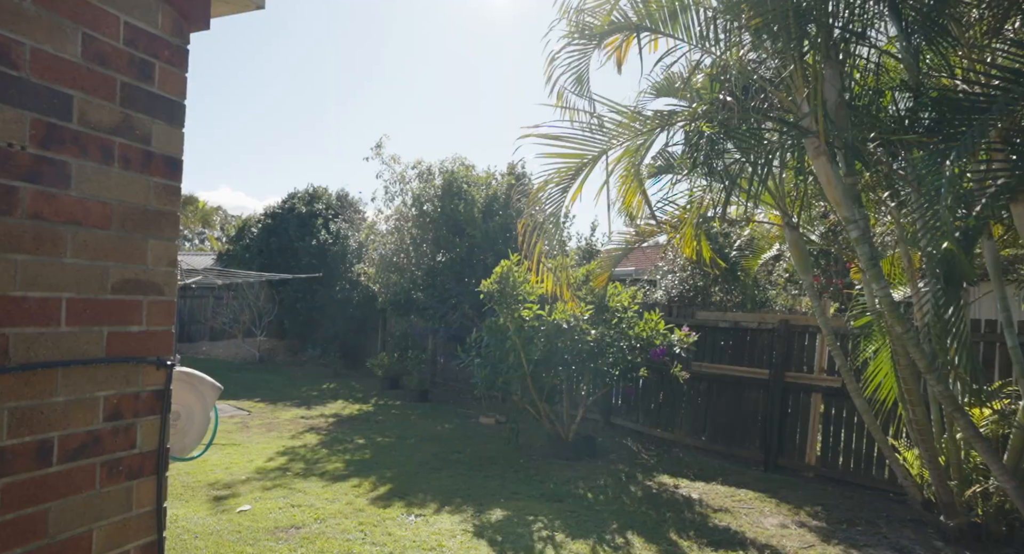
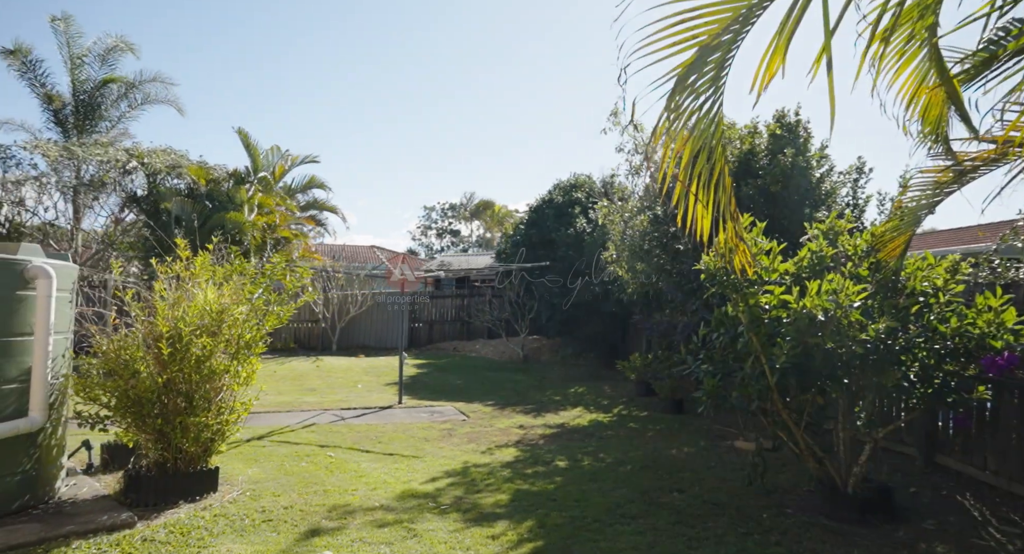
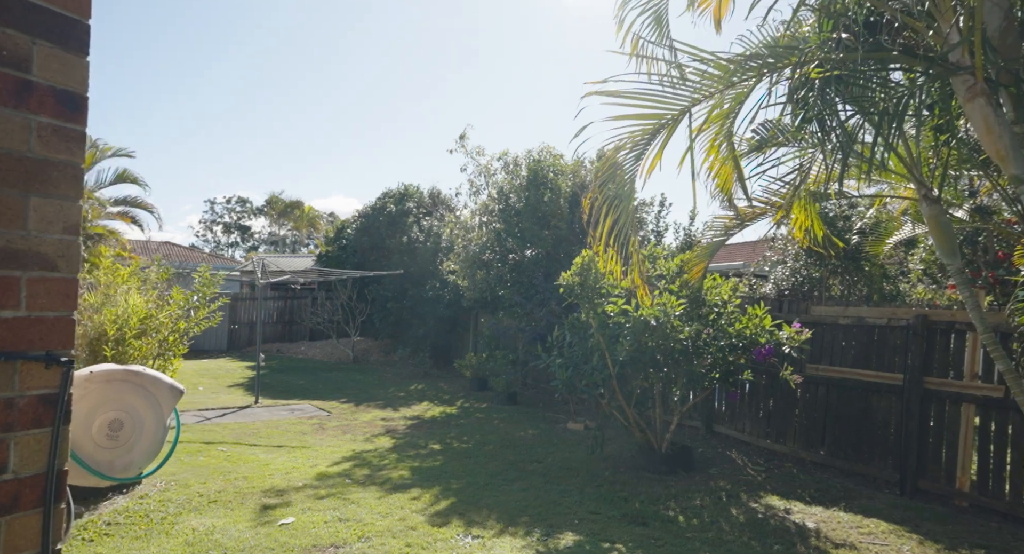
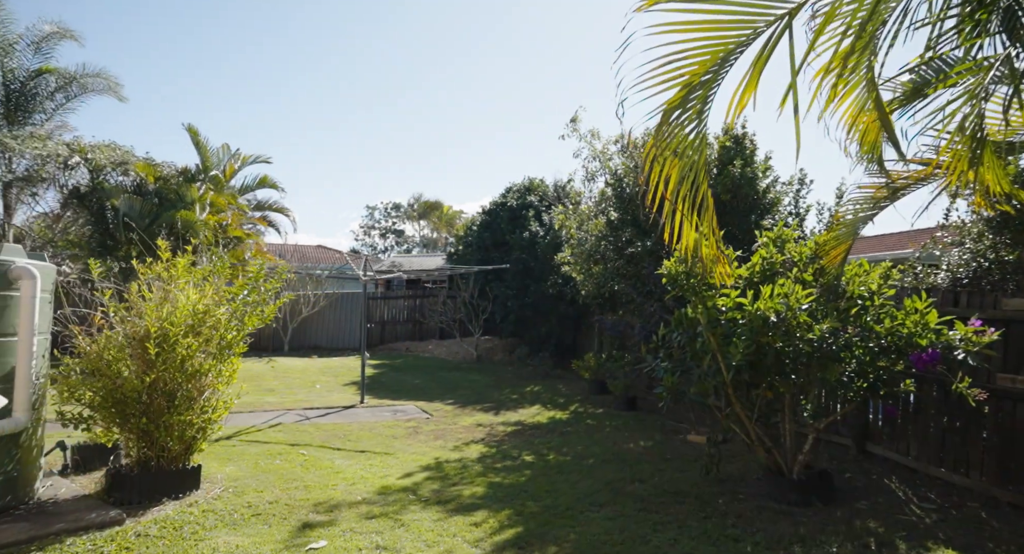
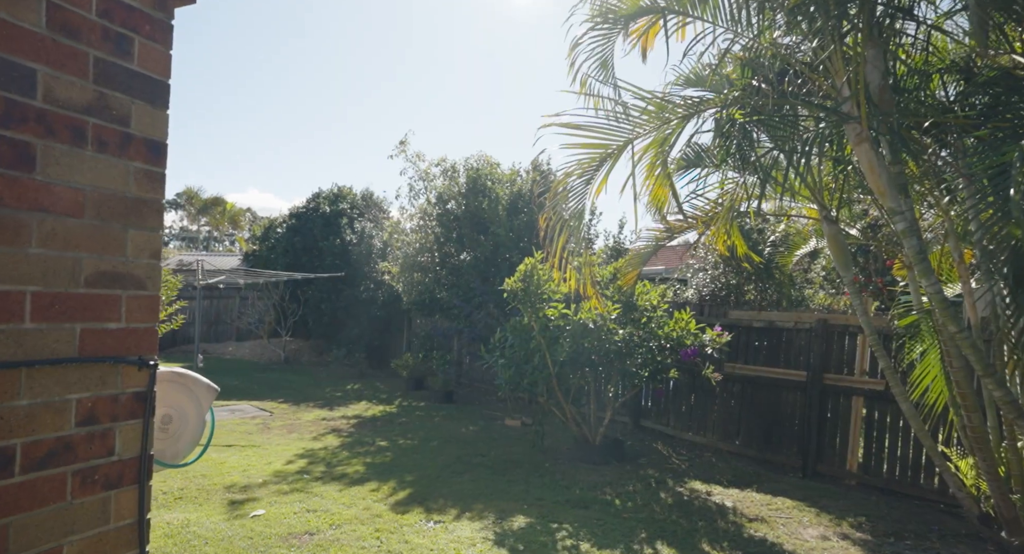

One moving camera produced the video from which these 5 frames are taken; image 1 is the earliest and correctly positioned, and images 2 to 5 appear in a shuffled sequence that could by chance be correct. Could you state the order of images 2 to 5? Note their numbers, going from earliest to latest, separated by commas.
5, 3, 4, 2
